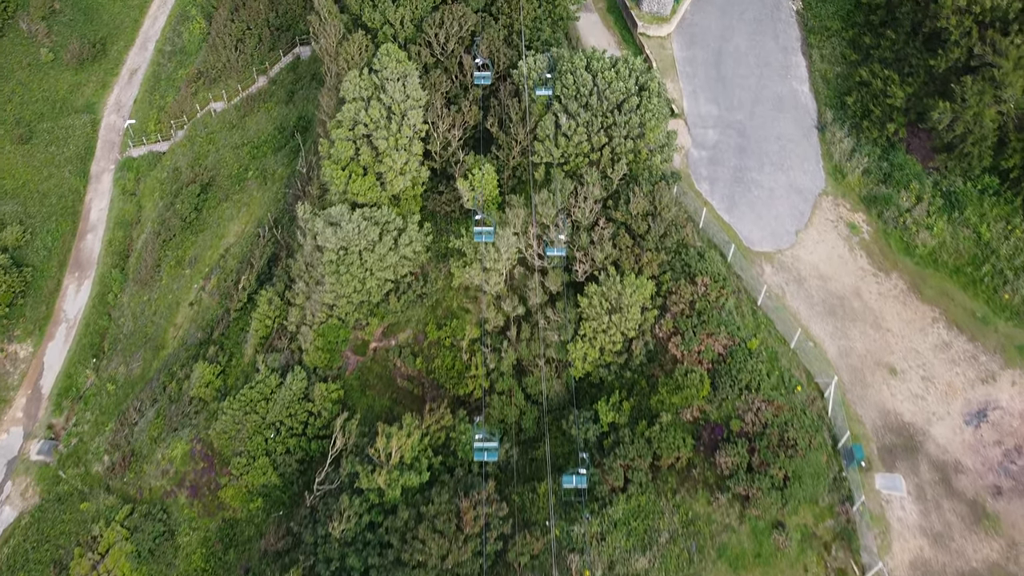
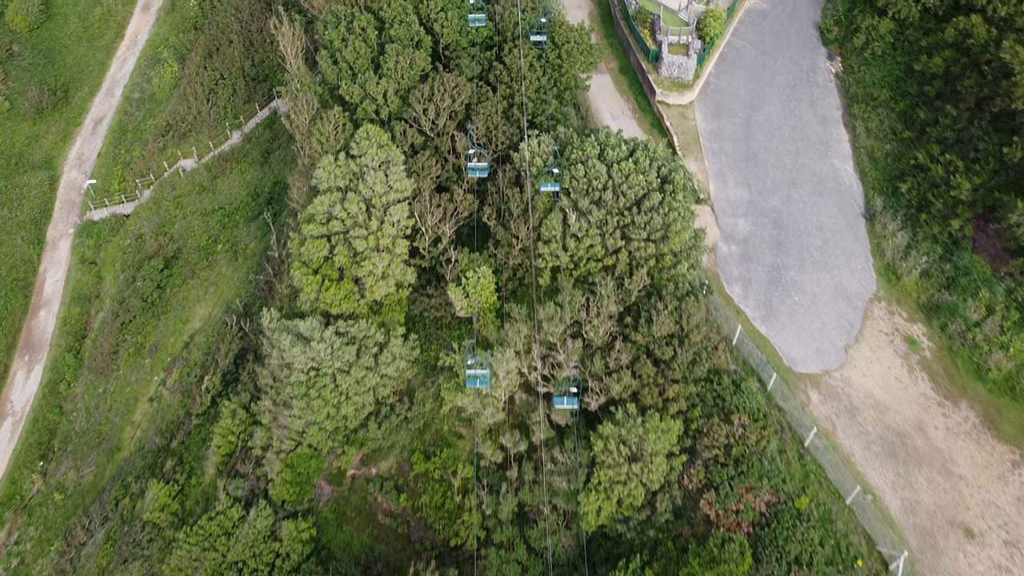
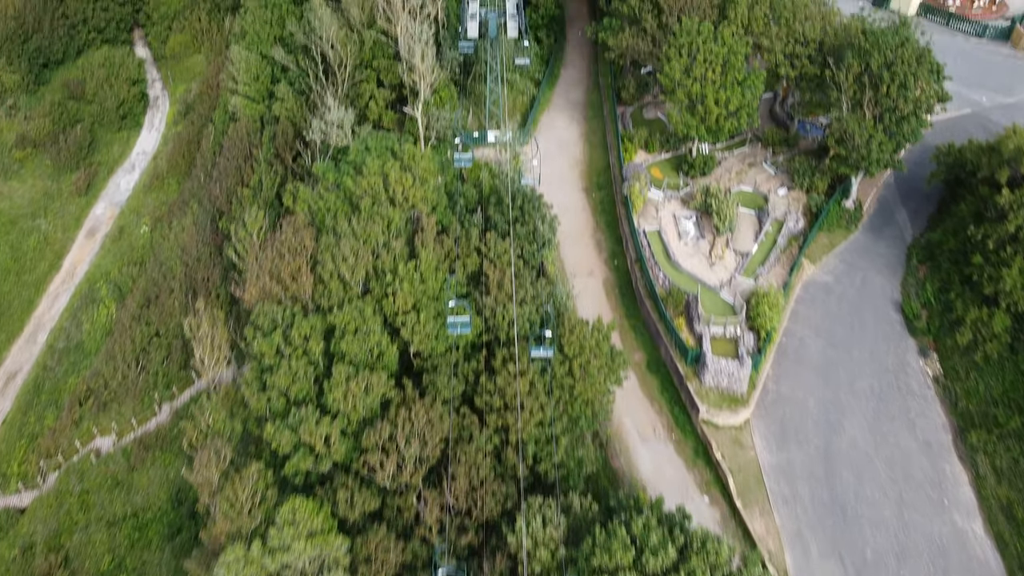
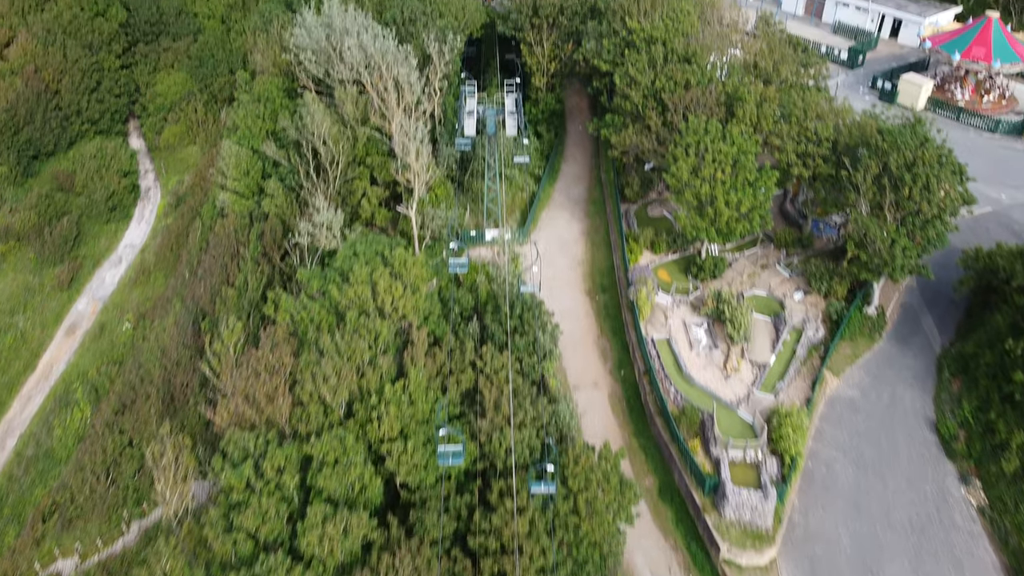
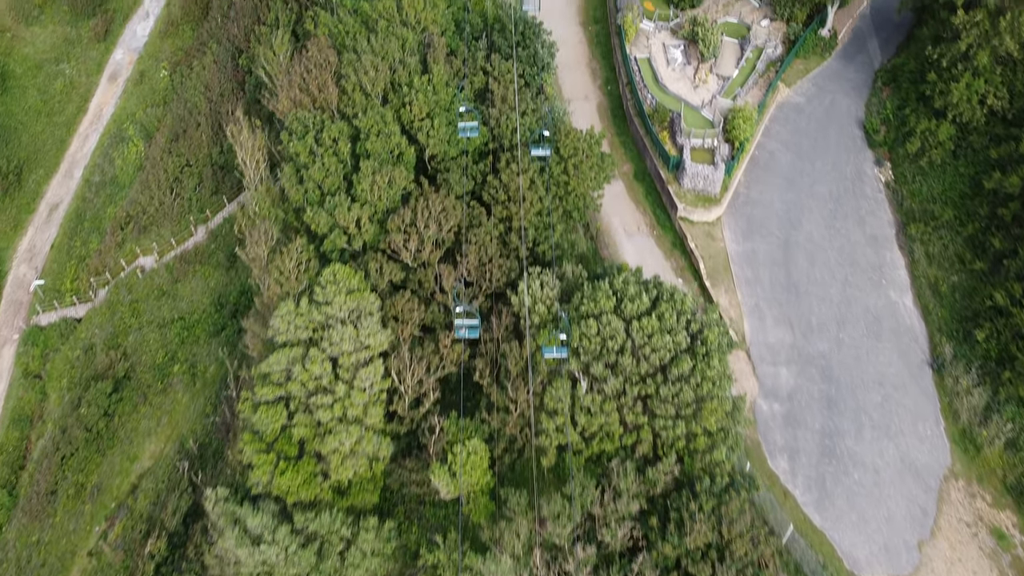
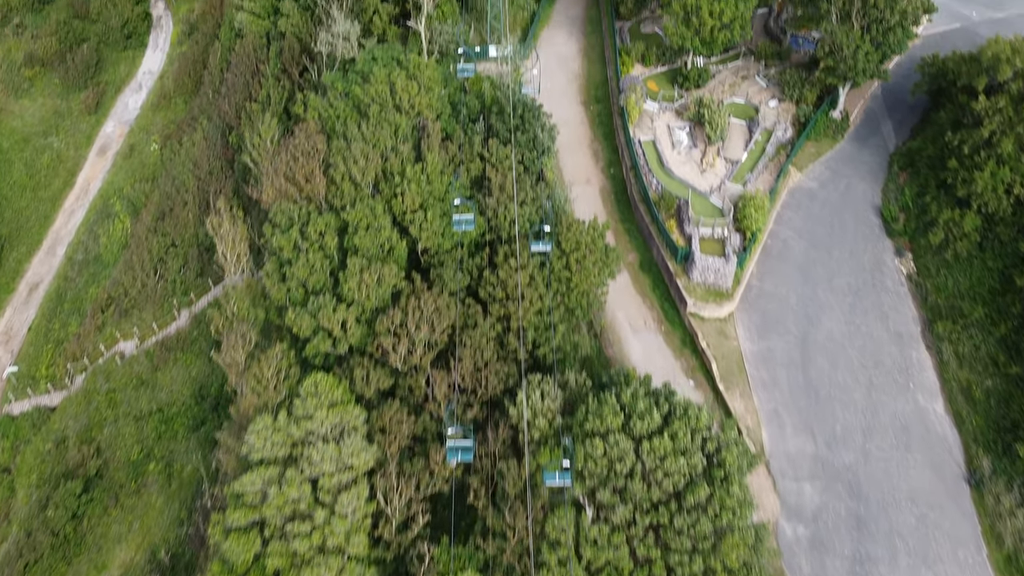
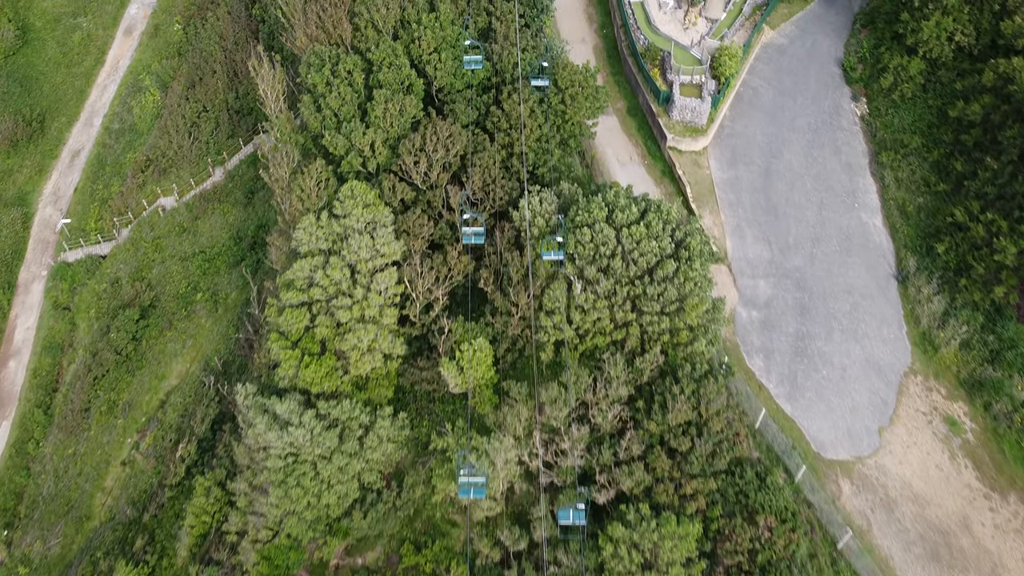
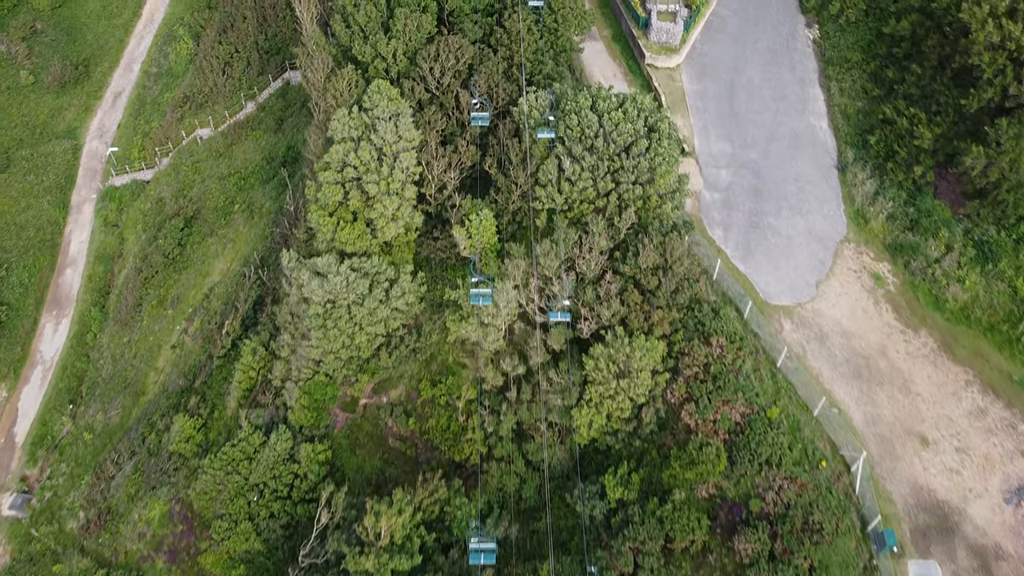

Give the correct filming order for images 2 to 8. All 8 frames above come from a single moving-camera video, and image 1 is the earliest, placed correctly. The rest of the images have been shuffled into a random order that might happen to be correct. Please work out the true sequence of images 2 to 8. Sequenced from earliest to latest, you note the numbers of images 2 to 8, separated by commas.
8, 2, 7, 5, 6, 3, 4
